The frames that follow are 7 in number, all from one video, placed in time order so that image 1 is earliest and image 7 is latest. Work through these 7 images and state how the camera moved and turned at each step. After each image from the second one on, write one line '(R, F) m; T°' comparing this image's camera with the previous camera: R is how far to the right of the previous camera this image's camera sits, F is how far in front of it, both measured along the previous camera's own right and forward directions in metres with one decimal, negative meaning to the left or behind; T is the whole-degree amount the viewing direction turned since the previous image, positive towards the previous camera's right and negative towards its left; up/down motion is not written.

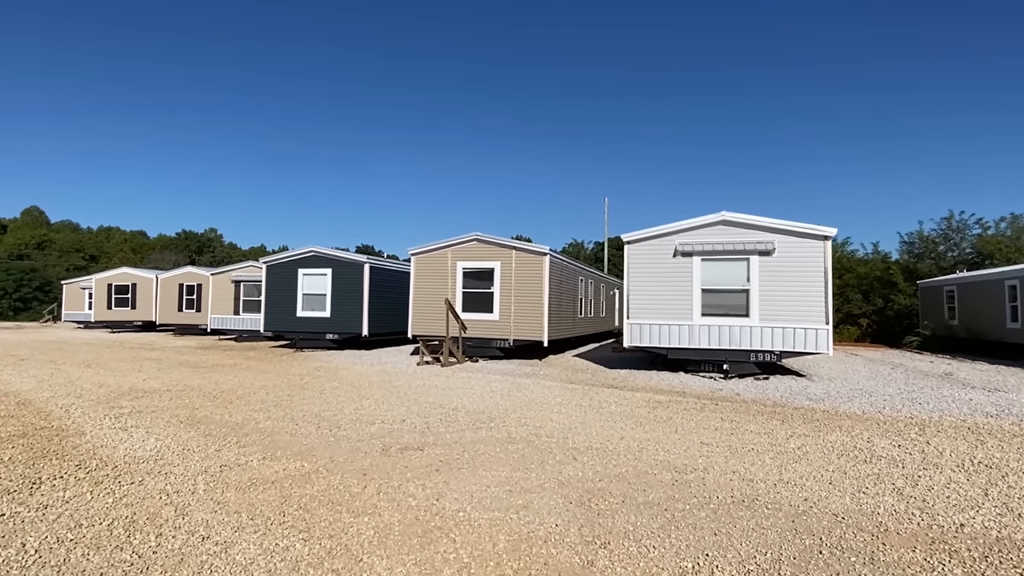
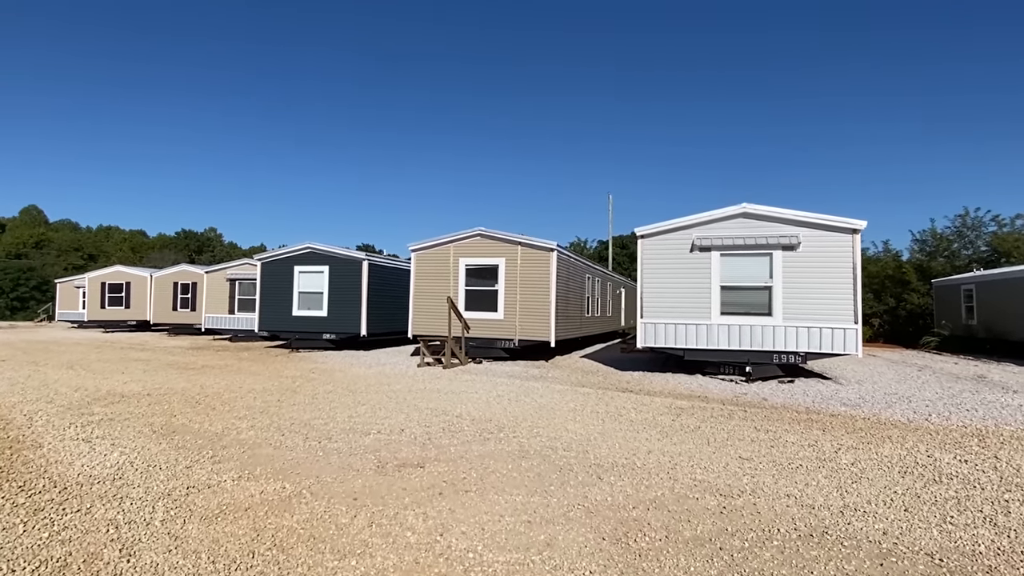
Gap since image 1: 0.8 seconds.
(-0.1, +0.7) m; 0°
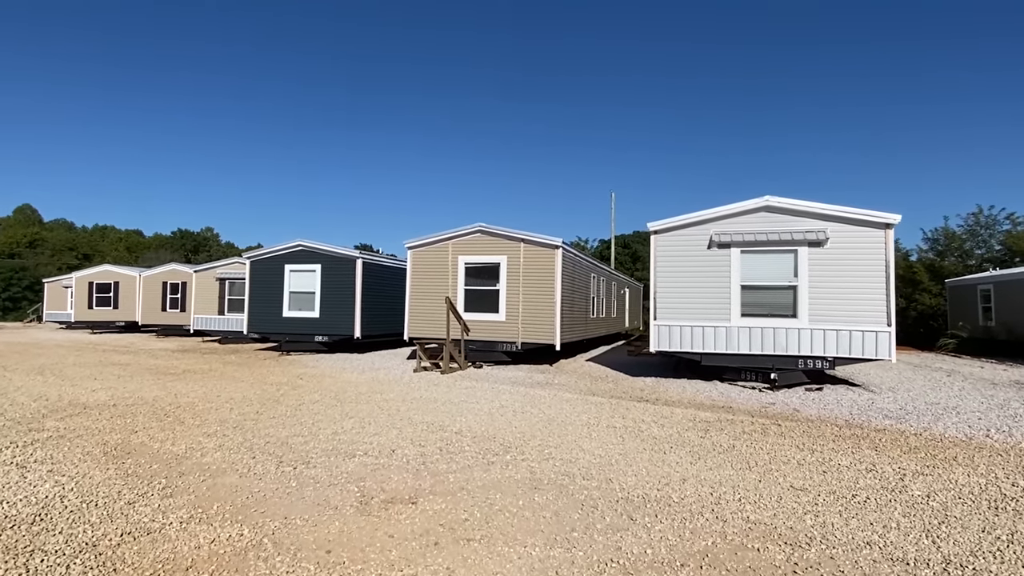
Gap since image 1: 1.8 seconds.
(-0.1, +0.8) m; 0°
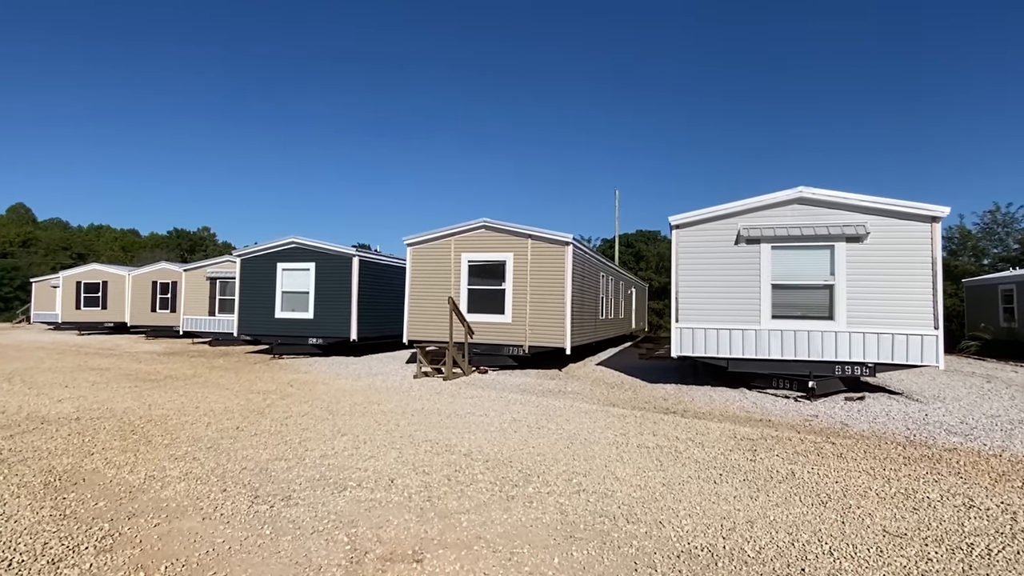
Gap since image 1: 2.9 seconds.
(-0.2, +0.8) m; 0°
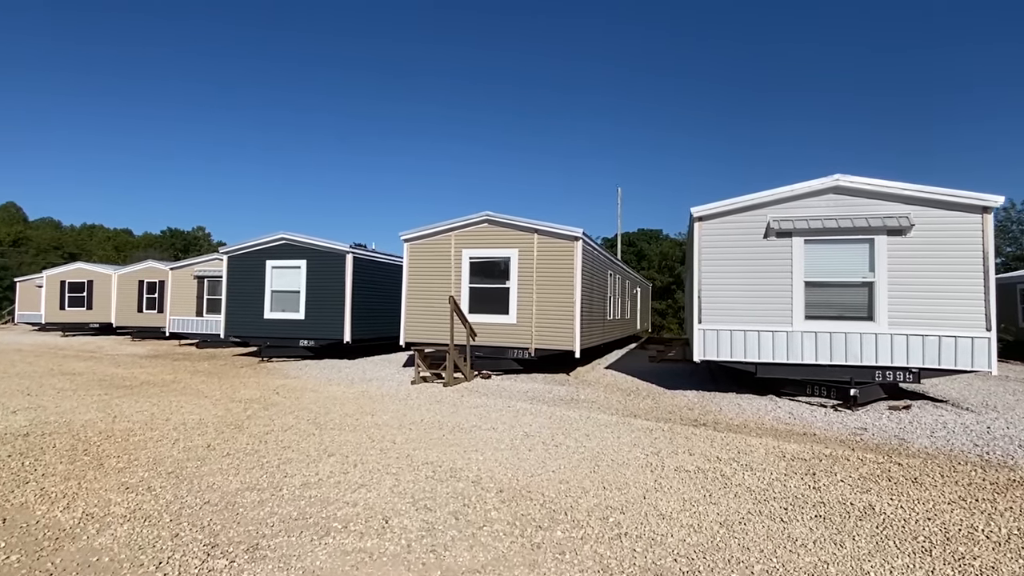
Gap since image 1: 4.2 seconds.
(-0.2, +0.8) m; 0°
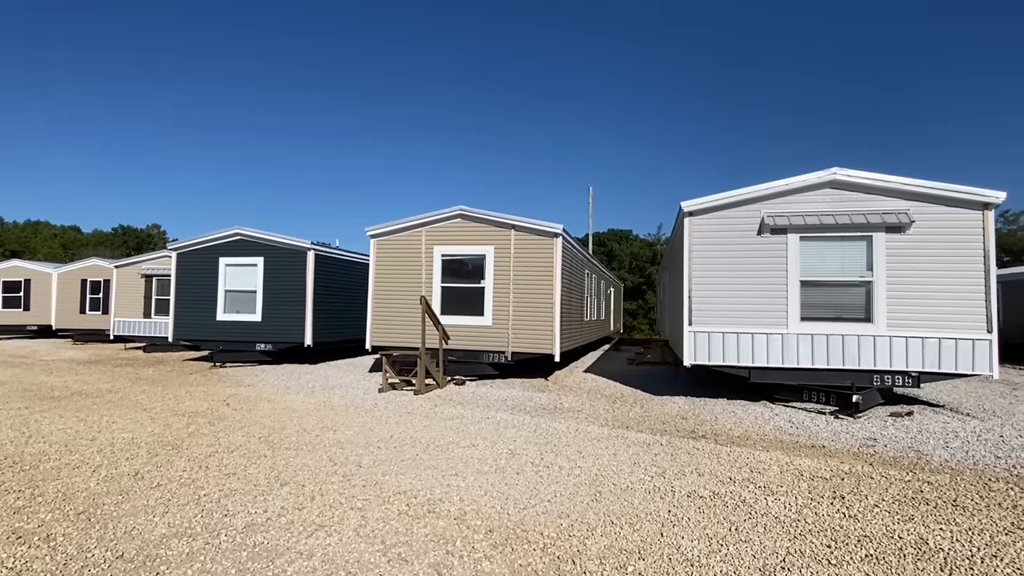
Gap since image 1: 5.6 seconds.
(-0.1, +0.7) m; +3°
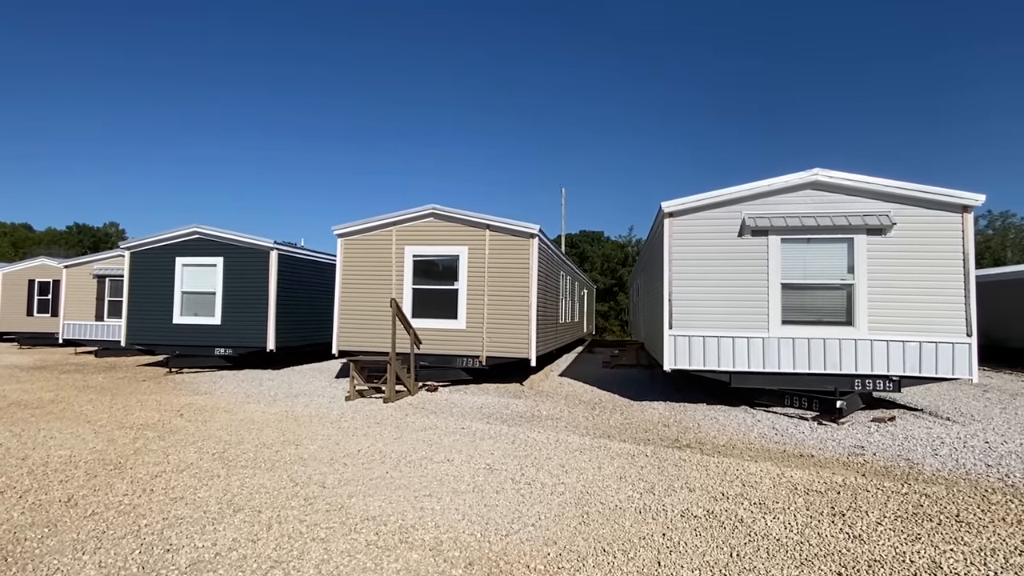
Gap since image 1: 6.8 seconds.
(-0.1, +0.3) m; +3°
